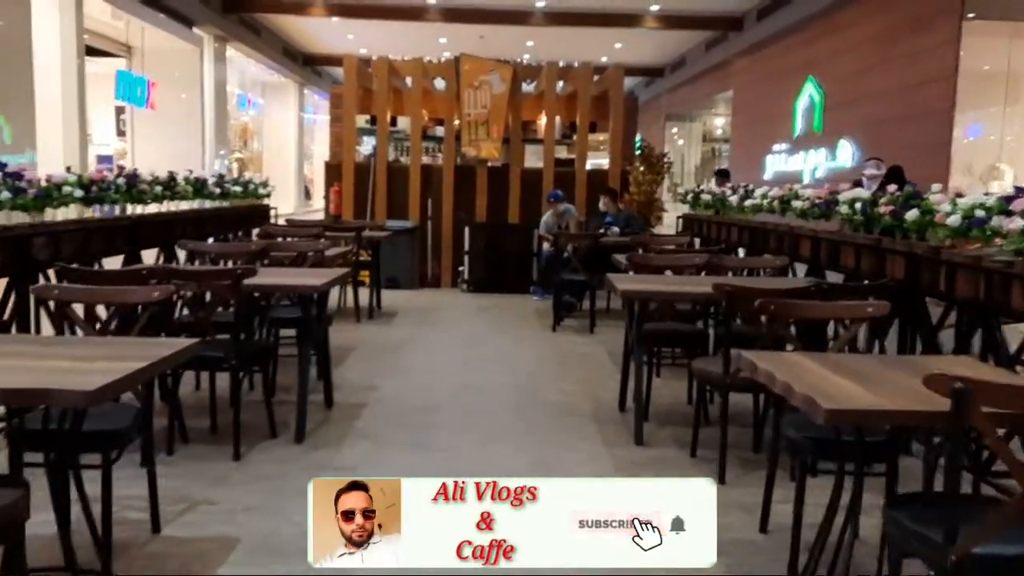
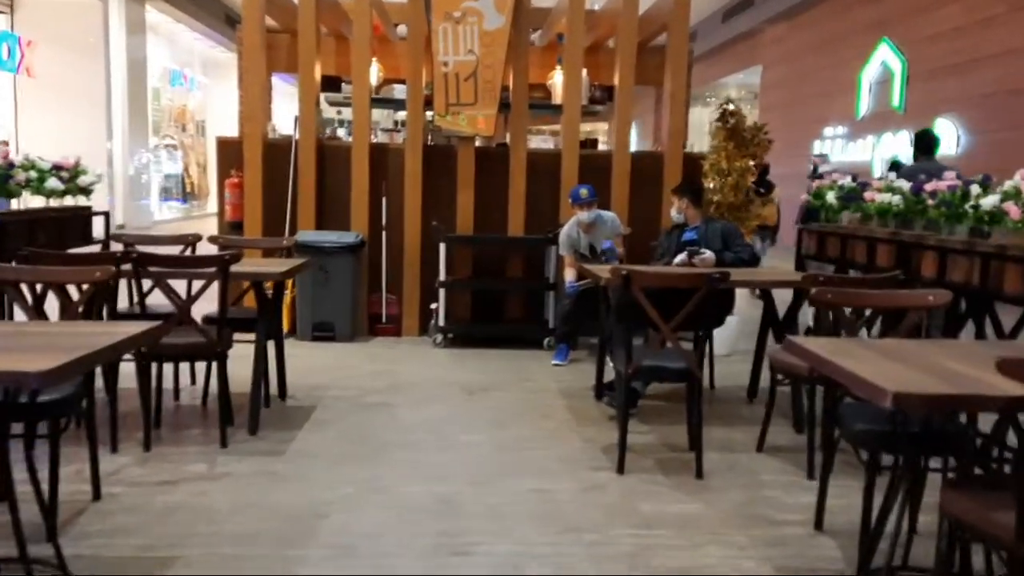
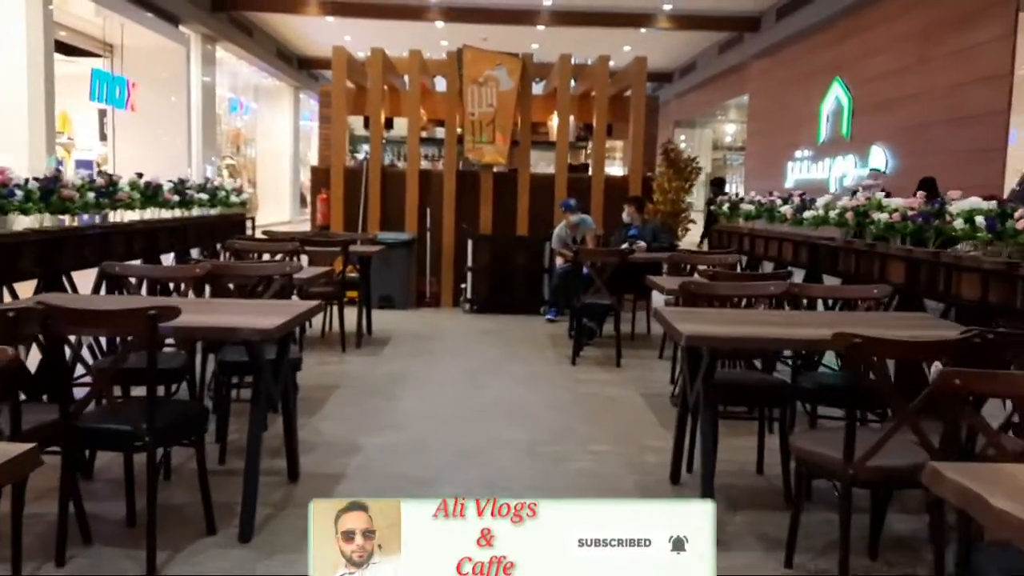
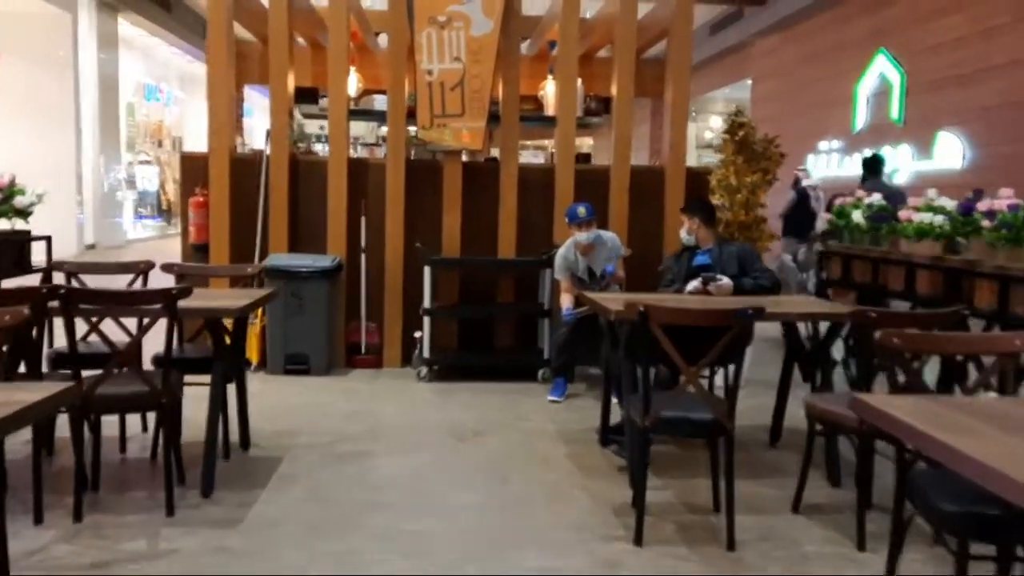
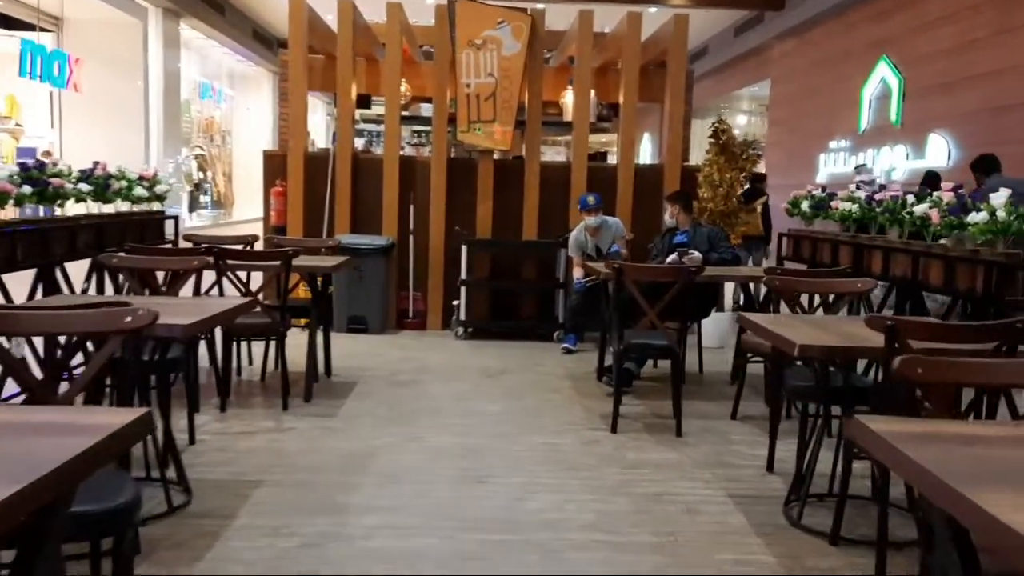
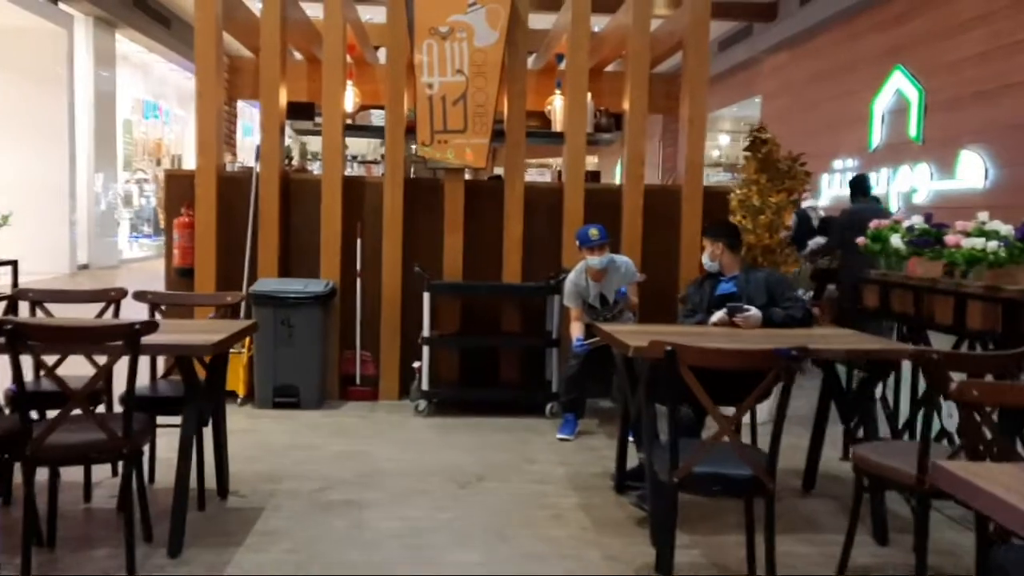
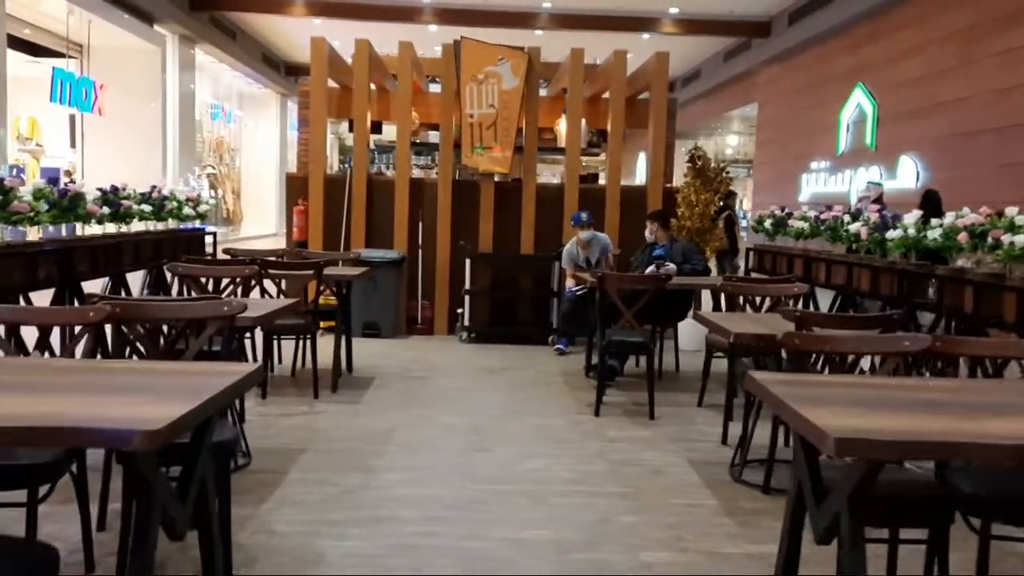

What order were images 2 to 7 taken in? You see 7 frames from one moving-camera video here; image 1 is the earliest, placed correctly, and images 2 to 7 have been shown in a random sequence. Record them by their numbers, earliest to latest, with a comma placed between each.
3, 7, 5, 2, 4, 6
